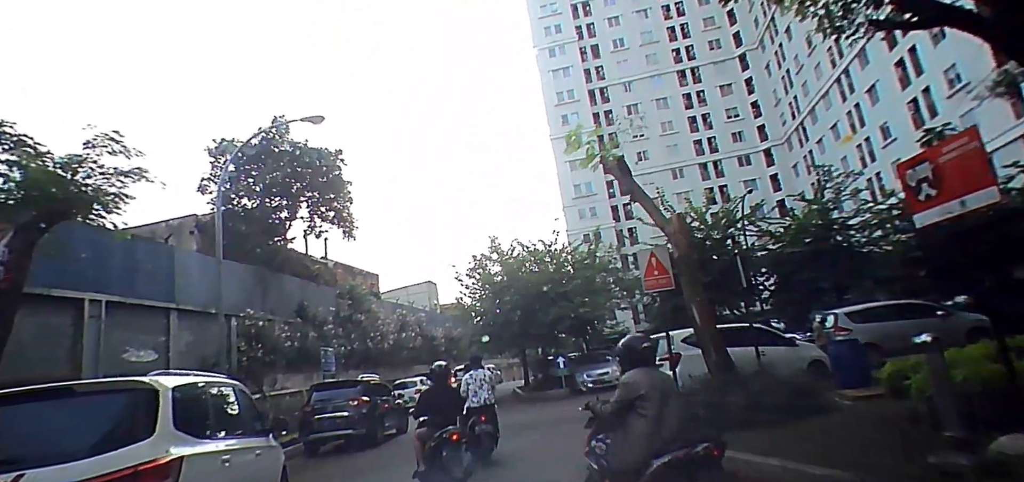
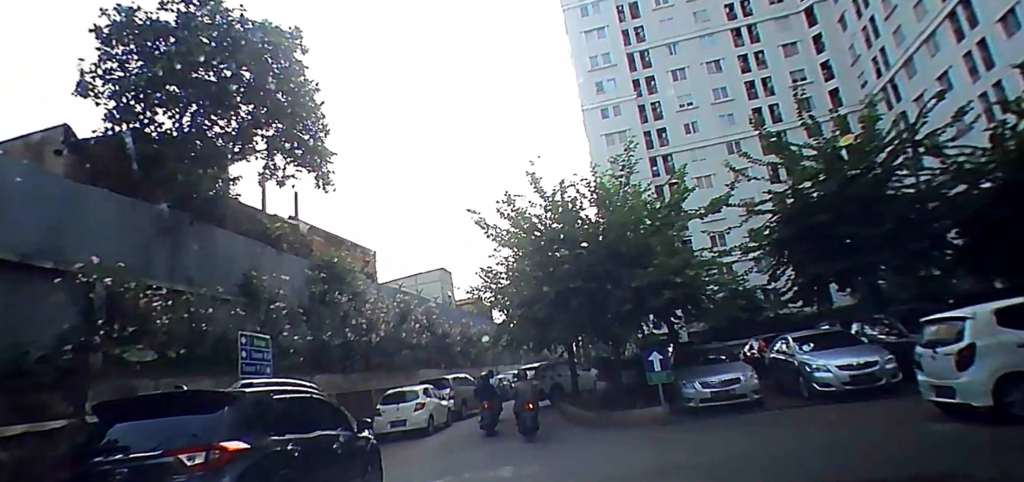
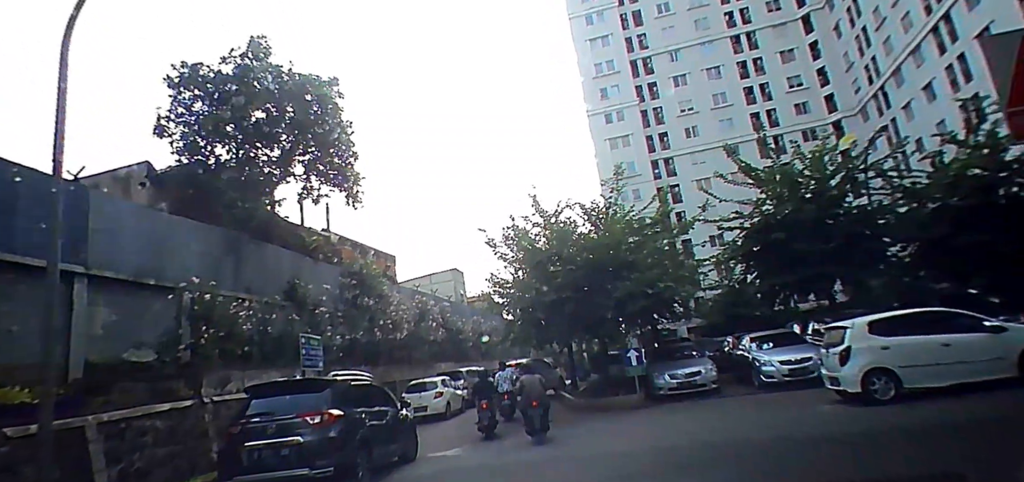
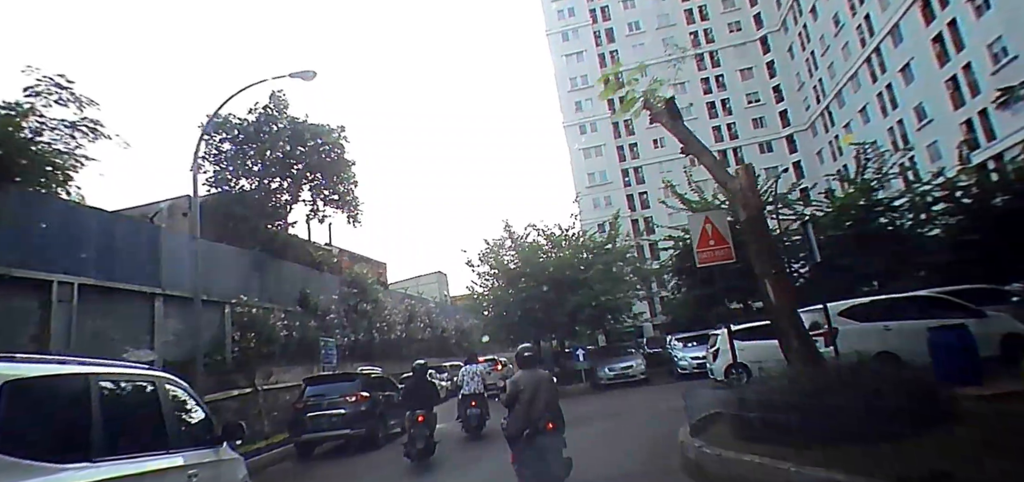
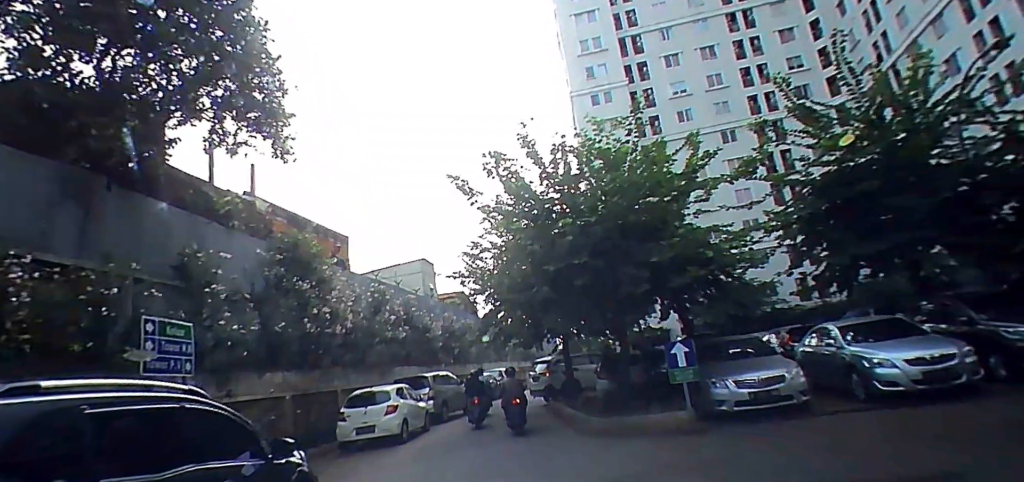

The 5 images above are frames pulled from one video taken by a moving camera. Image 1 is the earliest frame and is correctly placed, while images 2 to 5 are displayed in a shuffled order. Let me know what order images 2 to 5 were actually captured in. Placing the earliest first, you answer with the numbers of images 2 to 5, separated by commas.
4, 3, 2, 5
